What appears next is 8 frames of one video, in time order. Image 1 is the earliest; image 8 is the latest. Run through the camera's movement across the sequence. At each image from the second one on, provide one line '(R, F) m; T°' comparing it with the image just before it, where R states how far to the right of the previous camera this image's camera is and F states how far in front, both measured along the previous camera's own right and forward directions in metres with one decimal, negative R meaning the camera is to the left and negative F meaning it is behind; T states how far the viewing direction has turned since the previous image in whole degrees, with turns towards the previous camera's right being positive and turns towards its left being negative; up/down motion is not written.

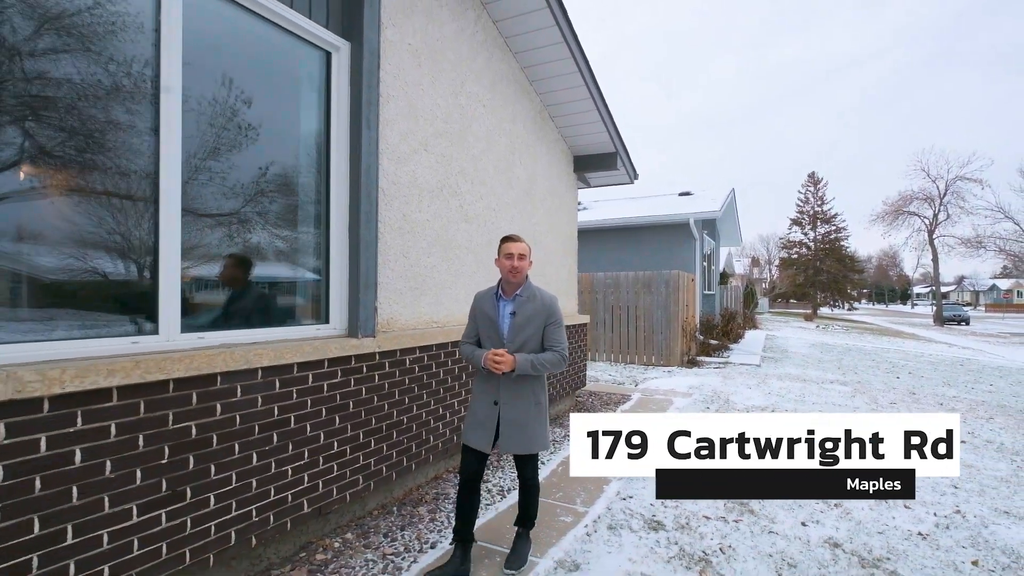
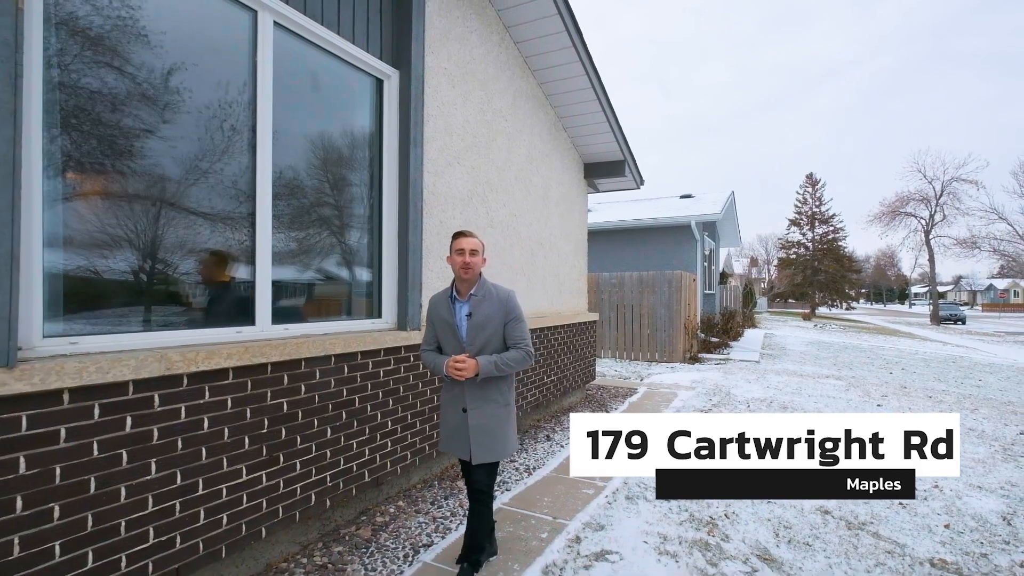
(-0.2, -0.4) m; 0°
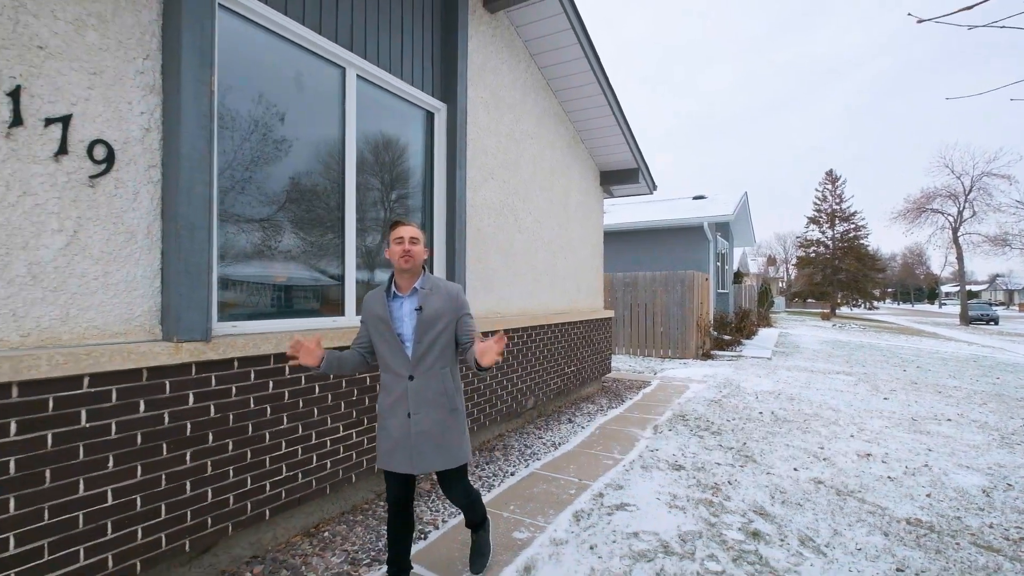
(-0.1, -0.6) m; -2°
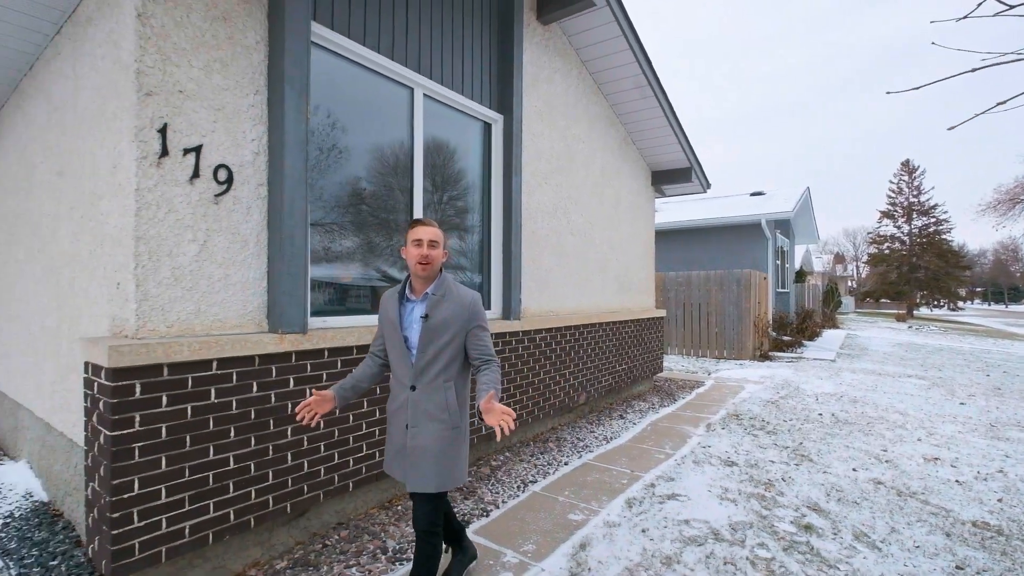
(0.0, -0.2) m; -6°
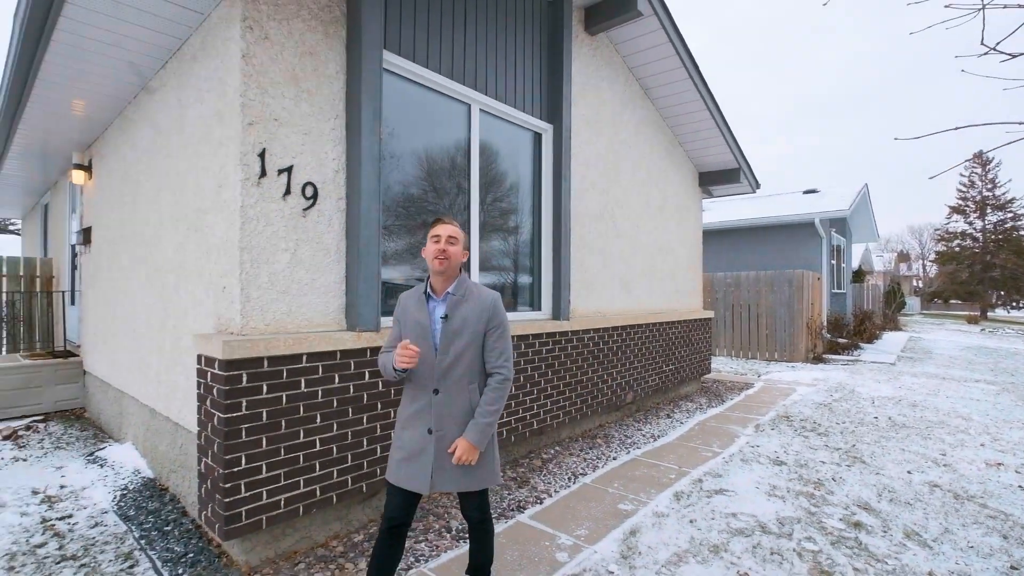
(-0.1, -0.2) m; -5°
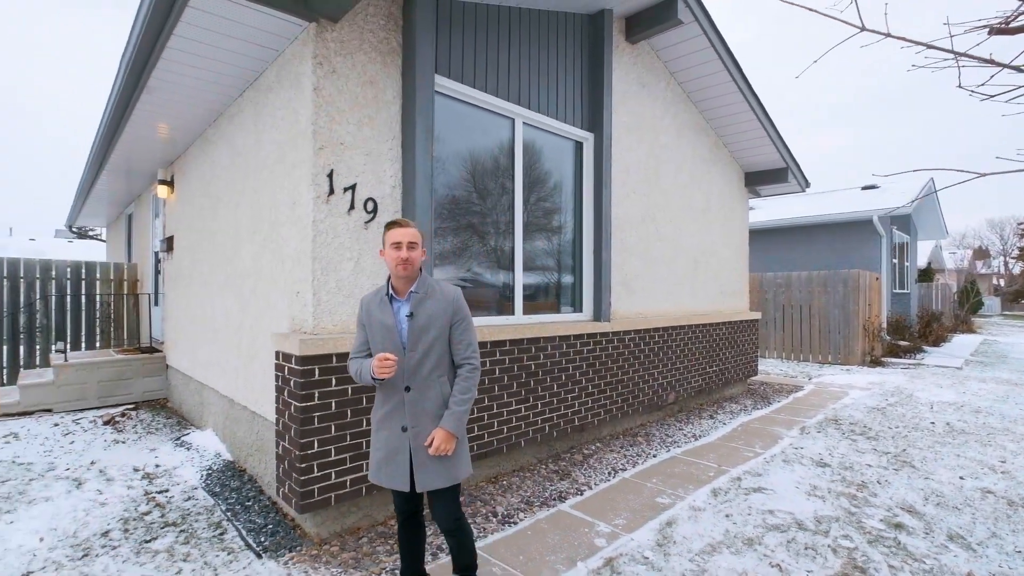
(0.0, -0.2) m; -5°
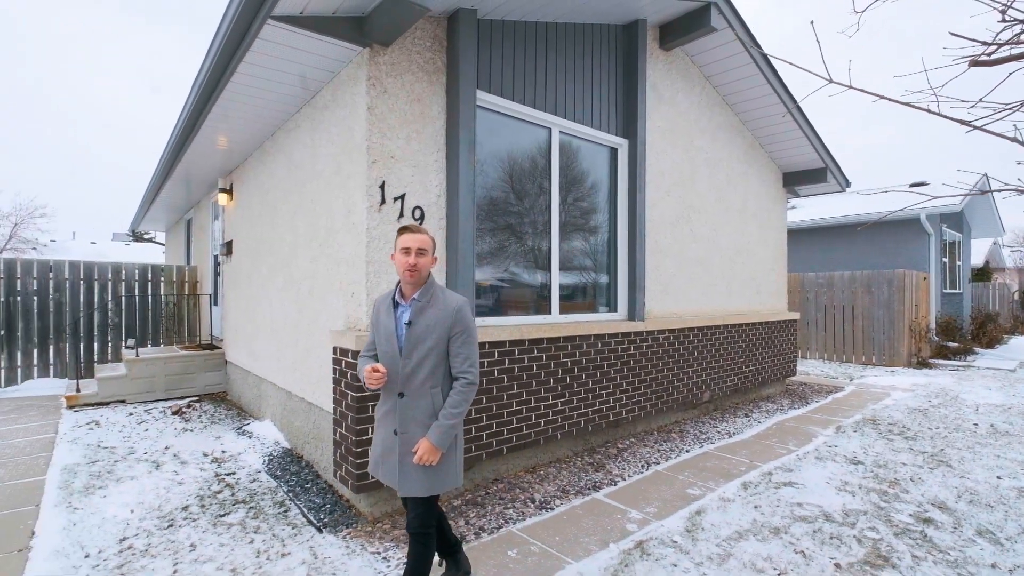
(0.0, -0.2) m; -4°
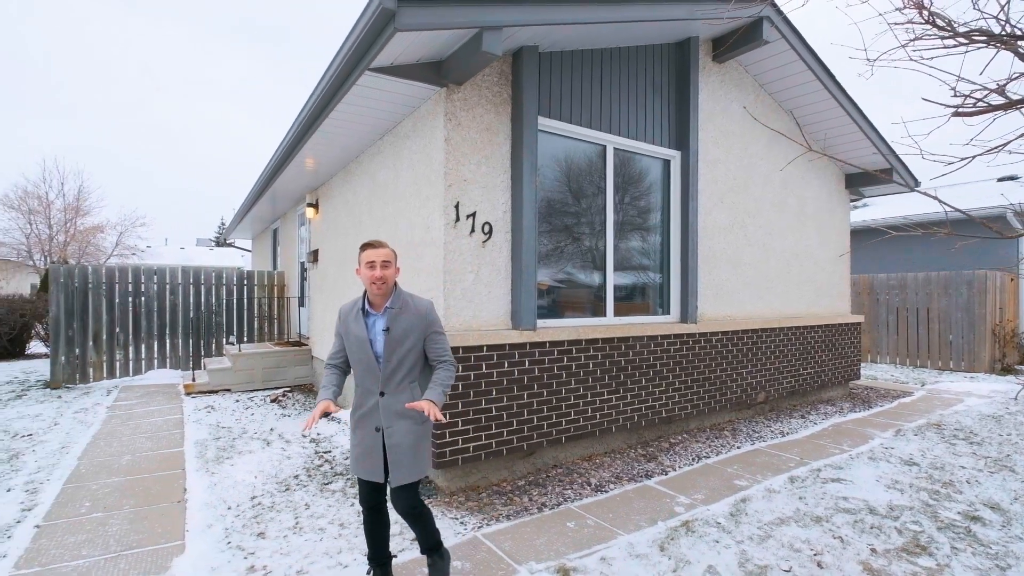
(0.0, -0.4) m; -7°
